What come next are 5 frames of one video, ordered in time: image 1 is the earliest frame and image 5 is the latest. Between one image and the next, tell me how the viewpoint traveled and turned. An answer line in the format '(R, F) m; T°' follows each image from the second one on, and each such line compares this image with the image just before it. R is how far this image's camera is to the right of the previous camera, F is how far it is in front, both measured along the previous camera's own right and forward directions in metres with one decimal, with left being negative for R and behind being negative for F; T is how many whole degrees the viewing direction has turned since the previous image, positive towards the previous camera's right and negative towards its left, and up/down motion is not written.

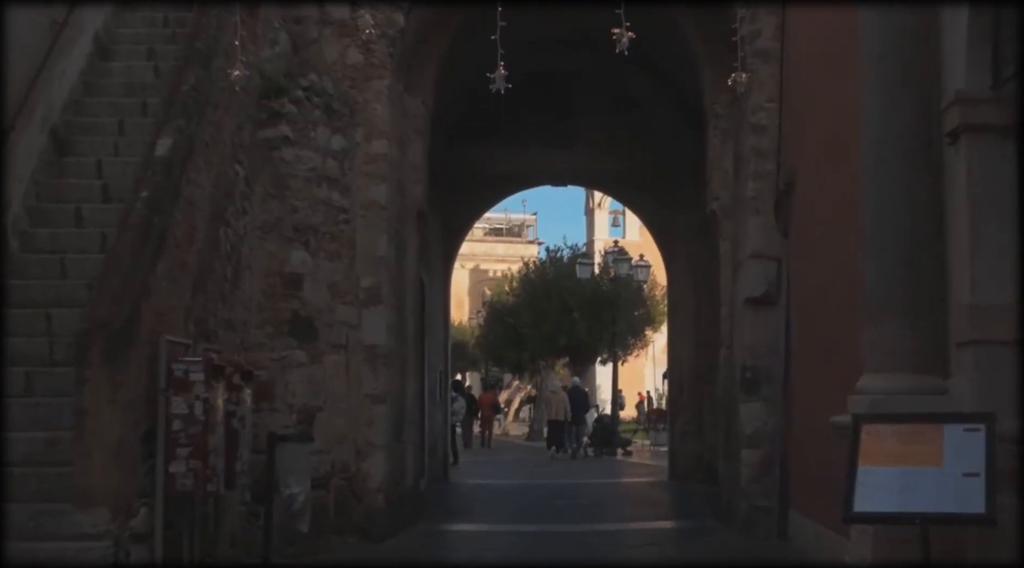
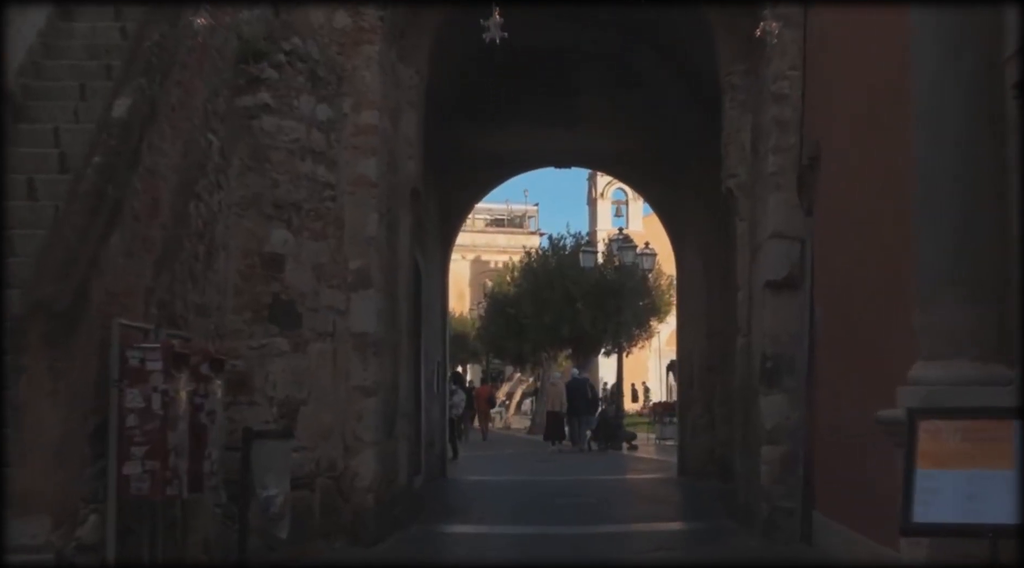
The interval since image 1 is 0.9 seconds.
(0.0, +0.7) m; 0°
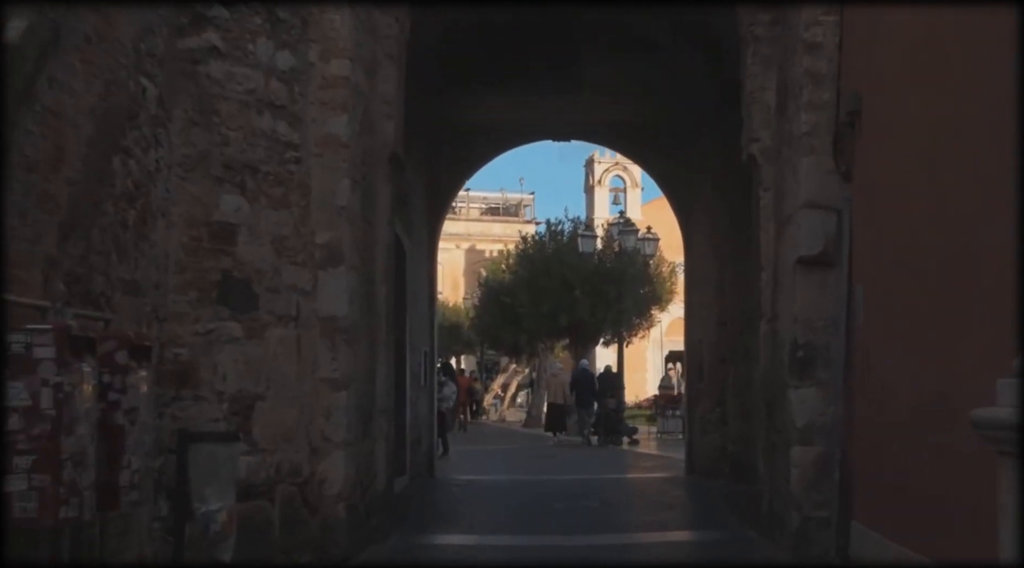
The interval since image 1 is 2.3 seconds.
(0.0, +1.0) m; 0°
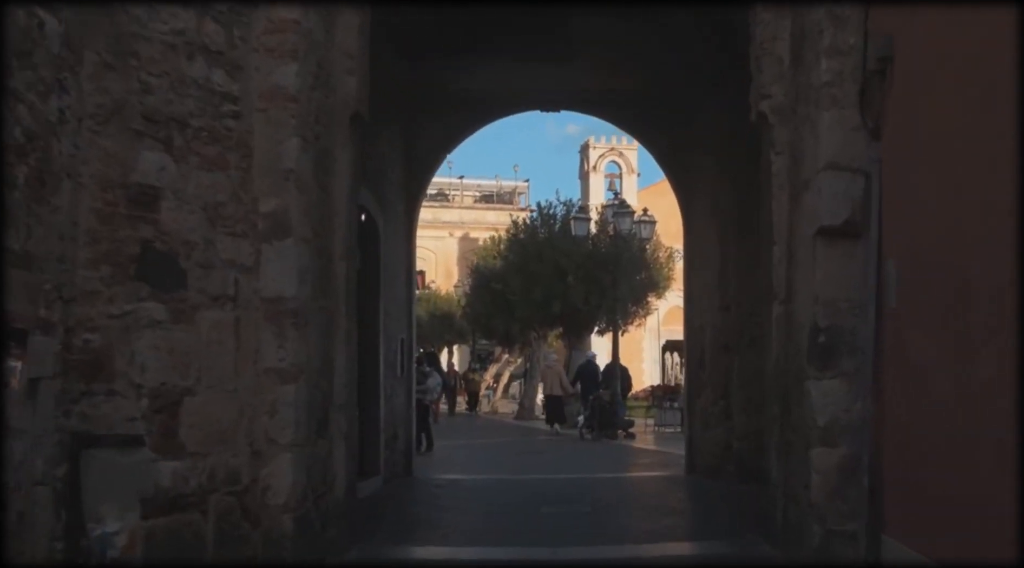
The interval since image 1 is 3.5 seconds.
(+0.1, +0.9) m; 0°
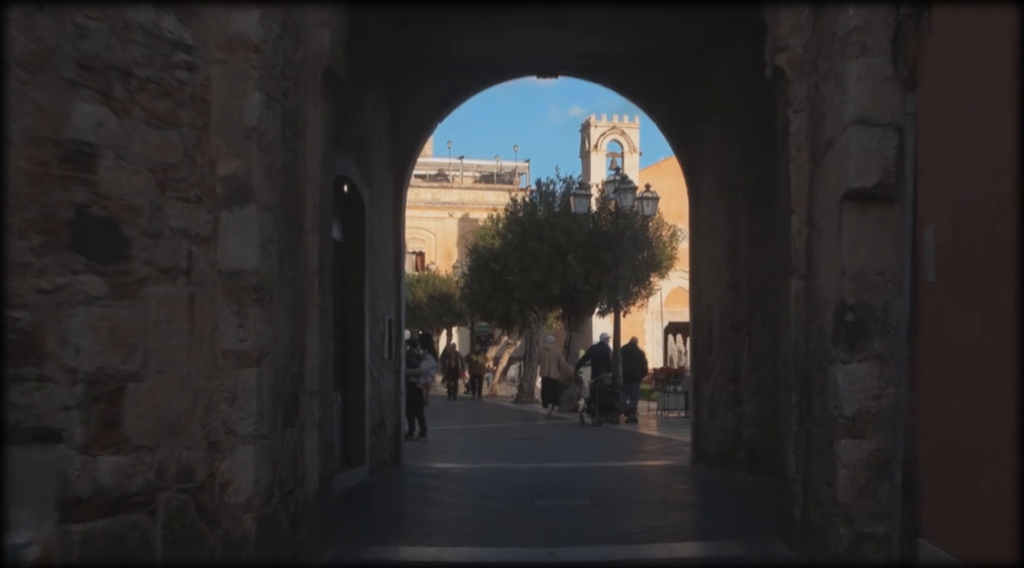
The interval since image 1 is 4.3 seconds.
(0.0, +0.6) m; 0°
